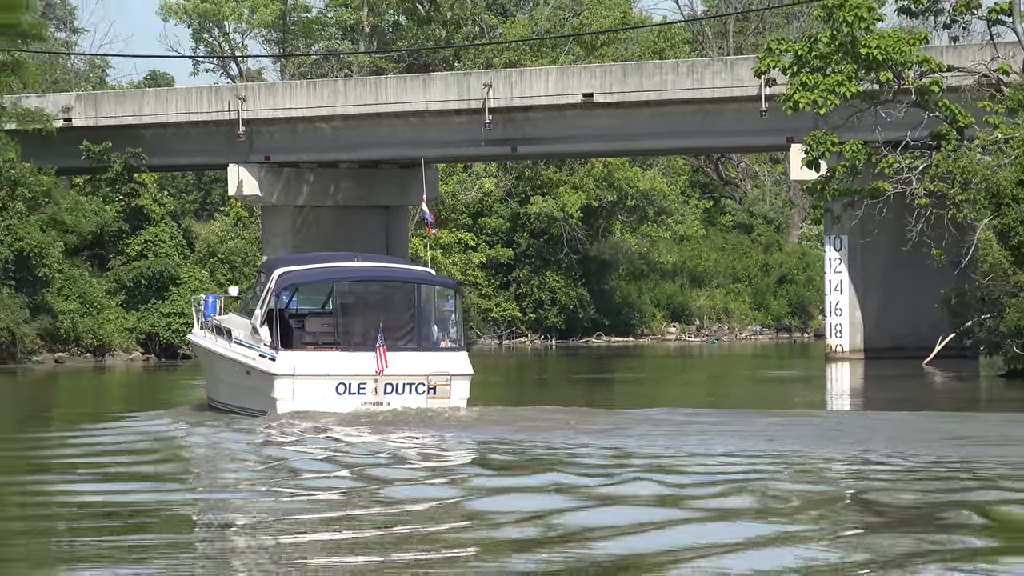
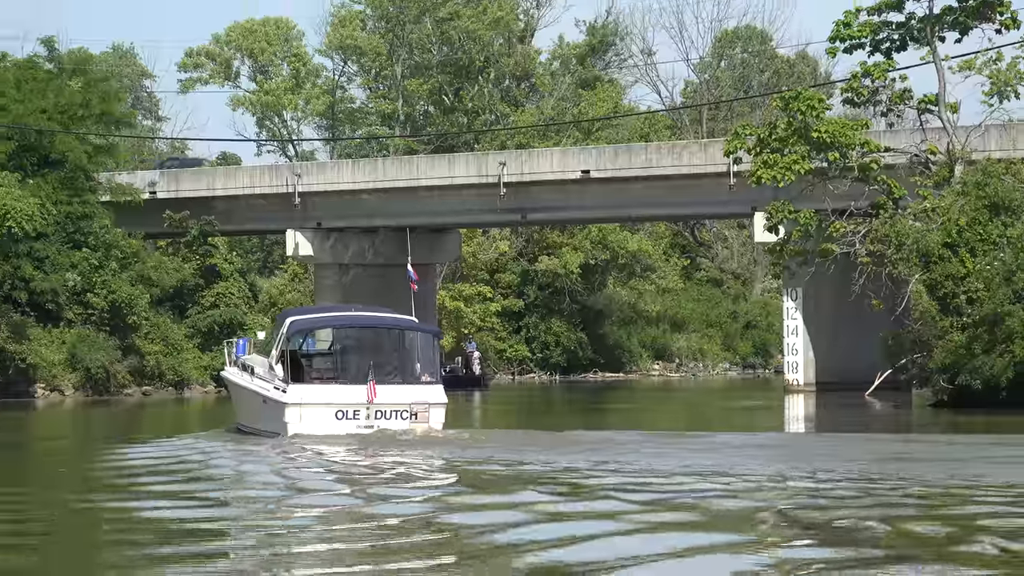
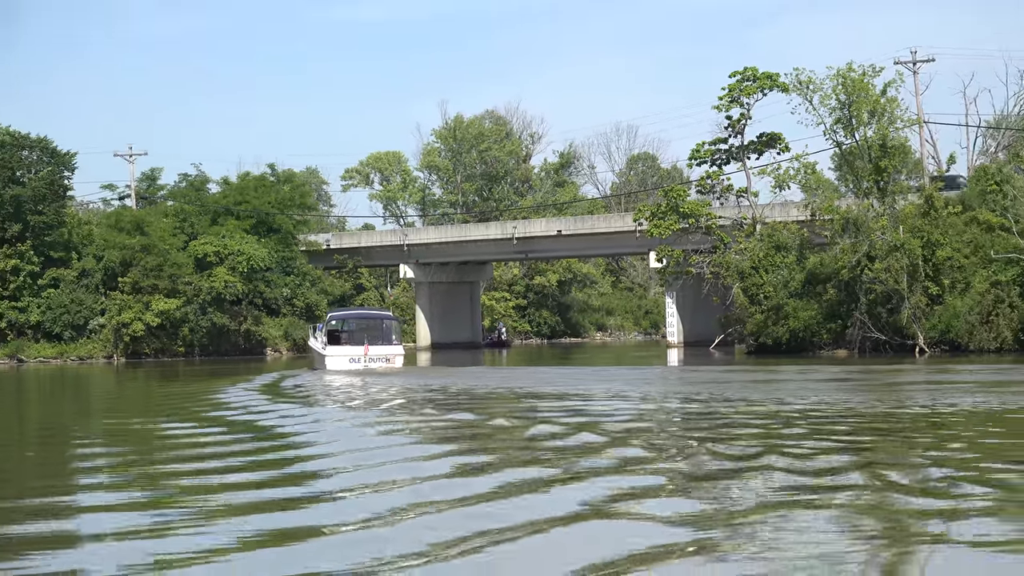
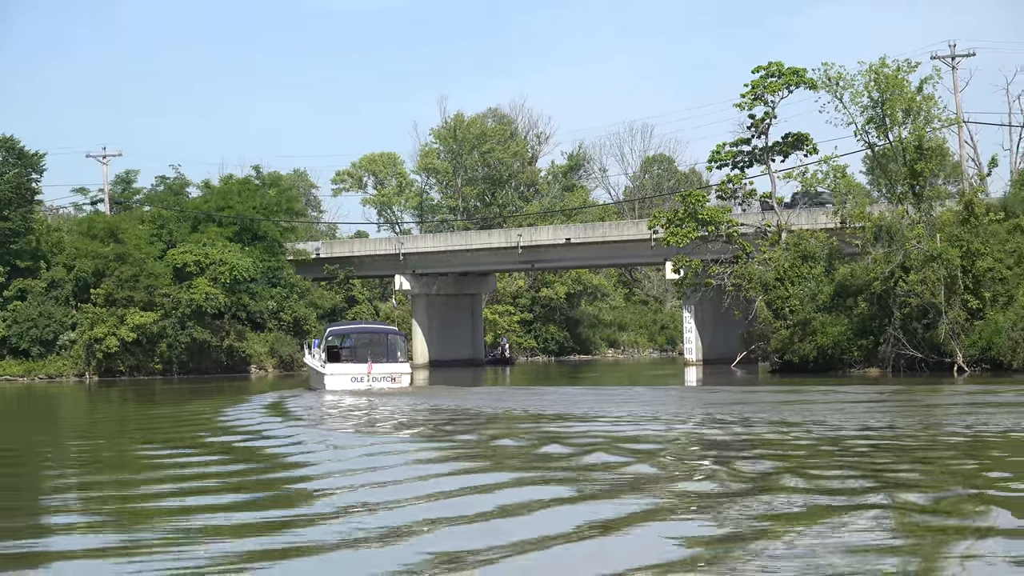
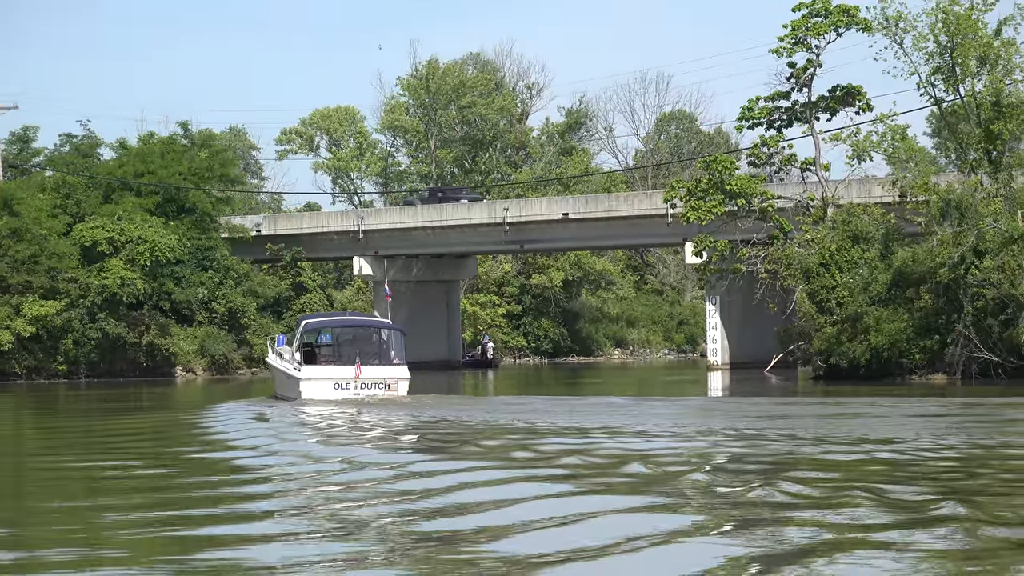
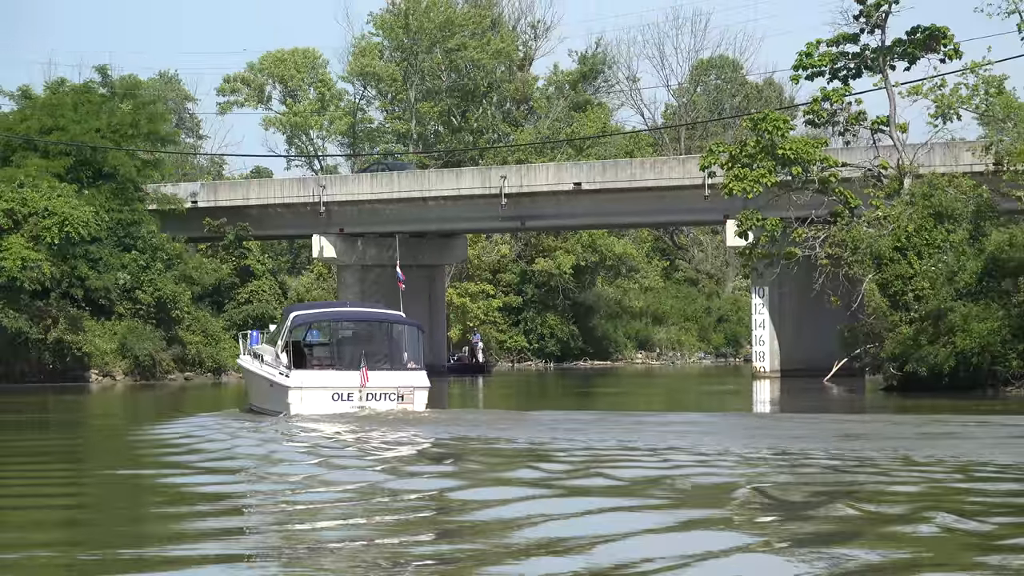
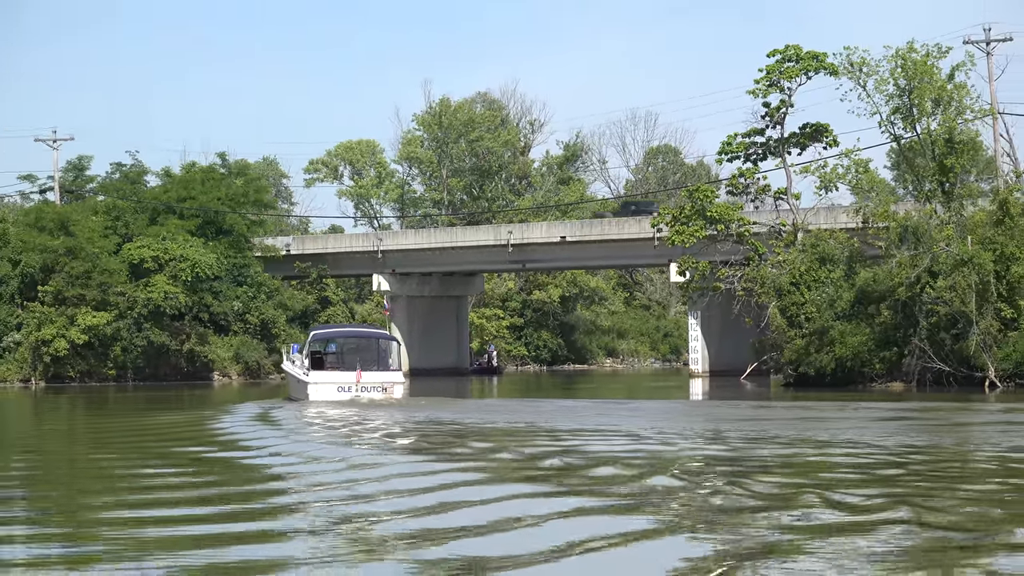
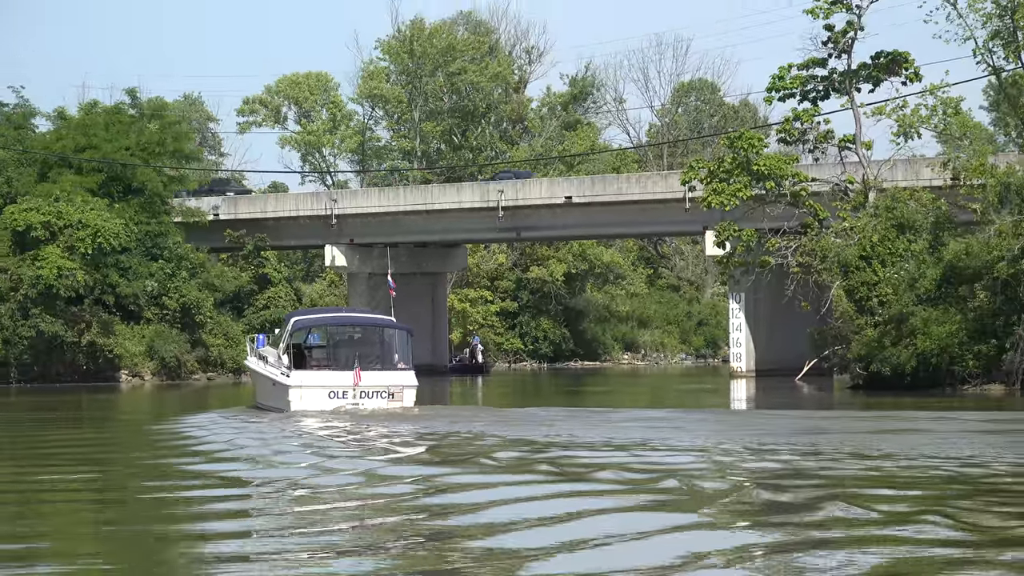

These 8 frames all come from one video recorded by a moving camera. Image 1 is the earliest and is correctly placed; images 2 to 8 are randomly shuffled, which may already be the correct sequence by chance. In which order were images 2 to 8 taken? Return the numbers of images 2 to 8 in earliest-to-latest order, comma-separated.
2, 6, 8, 5, 7, 4, 3
